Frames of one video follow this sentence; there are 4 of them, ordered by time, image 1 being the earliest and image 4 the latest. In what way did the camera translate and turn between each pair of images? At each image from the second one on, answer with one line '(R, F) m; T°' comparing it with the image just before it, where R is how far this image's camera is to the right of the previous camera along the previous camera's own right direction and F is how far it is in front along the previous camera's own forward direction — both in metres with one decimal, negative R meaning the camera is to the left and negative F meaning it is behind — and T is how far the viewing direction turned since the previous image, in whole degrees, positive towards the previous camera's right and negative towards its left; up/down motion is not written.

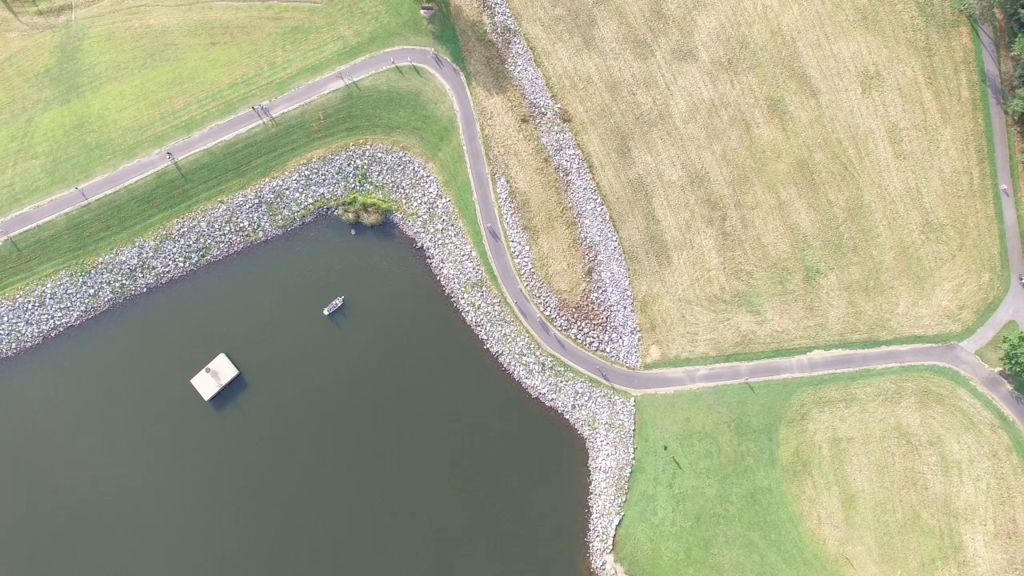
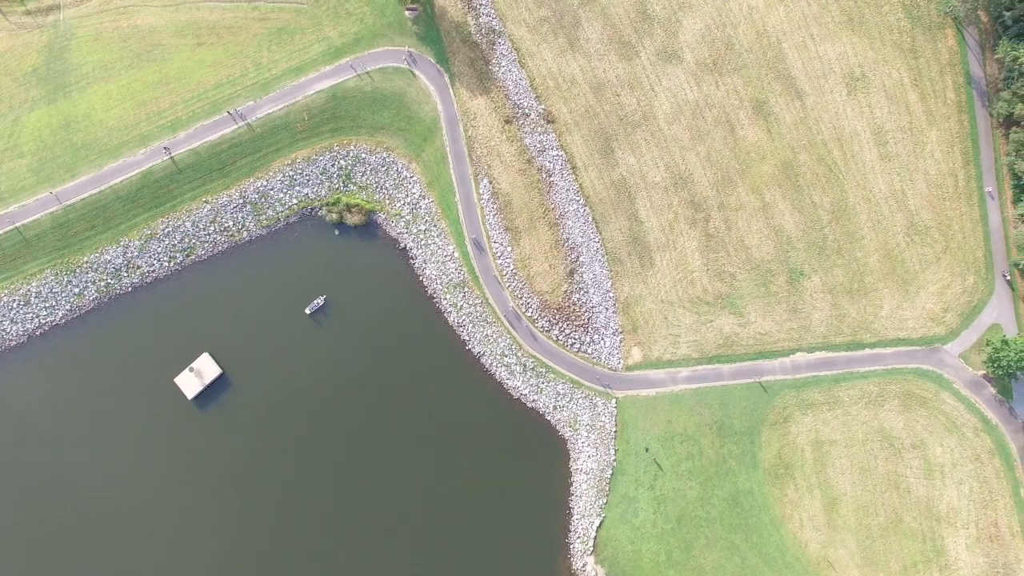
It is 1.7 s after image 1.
(+2.0, 0.0) m; 0°
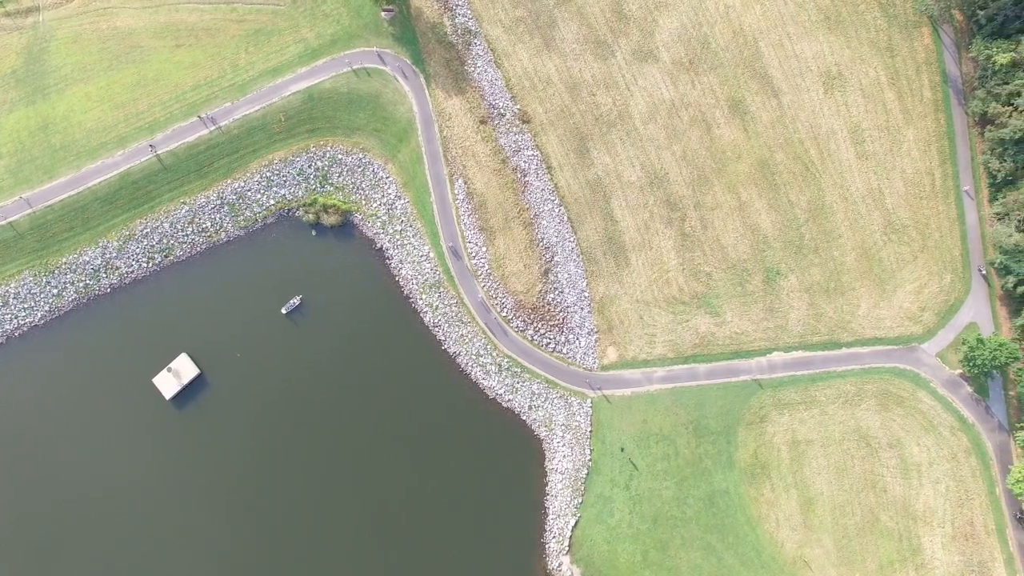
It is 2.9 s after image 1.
(+2.7, 0.0) m; 0°
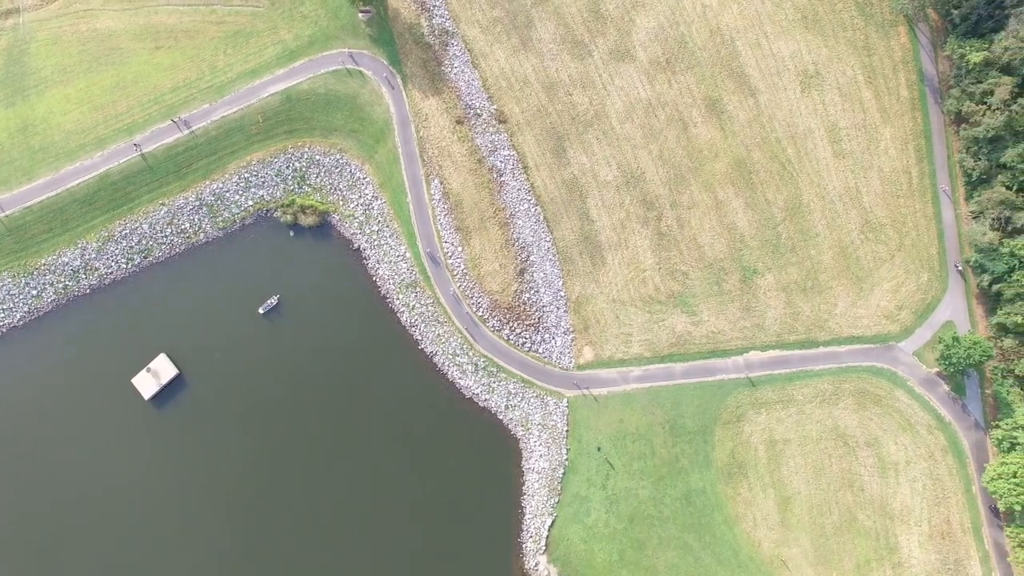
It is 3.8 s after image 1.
(+2.5, -0.1) m; 0°
